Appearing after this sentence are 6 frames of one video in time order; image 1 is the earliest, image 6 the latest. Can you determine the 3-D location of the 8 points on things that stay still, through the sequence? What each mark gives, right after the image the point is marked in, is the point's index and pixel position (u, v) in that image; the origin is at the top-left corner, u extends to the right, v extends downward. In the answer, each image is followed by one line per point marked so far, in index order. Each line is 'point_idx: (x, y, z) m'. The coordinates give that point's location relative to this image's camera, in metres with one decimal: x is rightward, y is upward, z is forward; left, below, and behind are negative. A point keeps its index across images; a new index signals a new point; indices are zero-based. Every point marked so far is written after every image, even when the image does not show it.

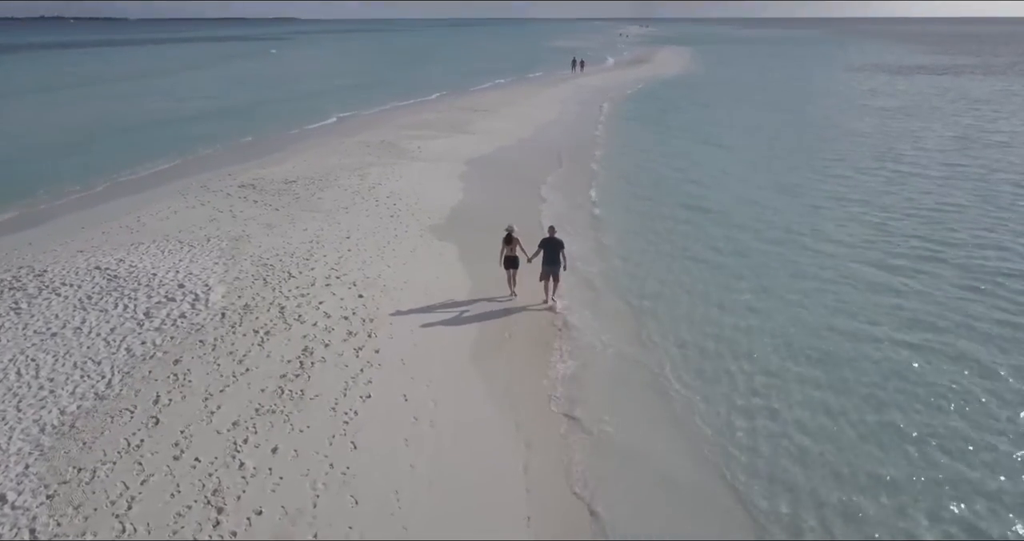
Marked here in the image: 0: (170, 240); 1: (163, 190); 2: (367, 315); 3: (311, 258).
0: (-5.9, +0.5, +12.9) m
1: (-8.3, +1.9, +17.9) m
2: (-2.0, -0.6, +10.6) m
3: (-3.3, +0.2, +12.4) m
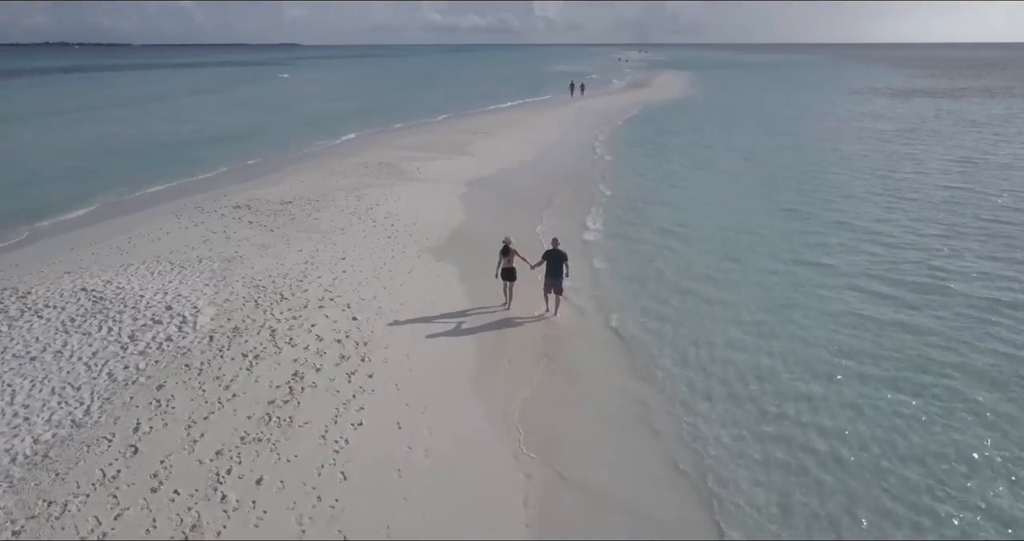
0: (-5.9, +0.2, +12.6) m
1: (-8.3, +1.4, +17.6) m
2: (-2.0, -0.9, +10.2) m
3: (-3.3, -0.1, +12.1) m
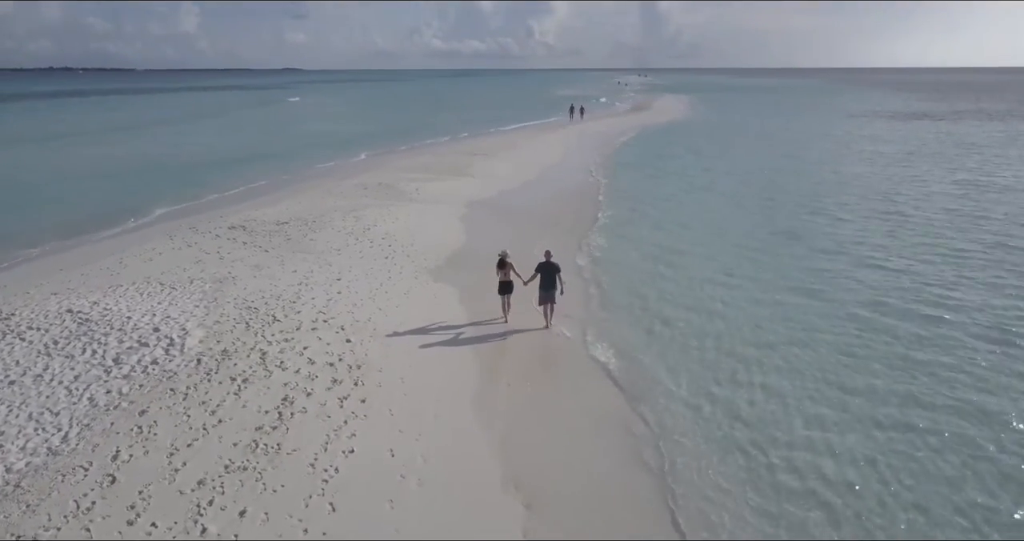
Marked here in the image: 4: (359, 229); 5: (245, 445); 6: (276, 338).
0: (-5.9, -0.2, +12.3) m
1: (-8.3, +0.9, +17.4) m
2: (-2.1, -1.2, +9.9) m
3: (-3.3, -0.5, +11.7) m
4: (-3.5, +1.0, +17.3) m
5: (-2.8, -1.8, +7.9) m
6: (-3.2, -0.9, +10.2) m
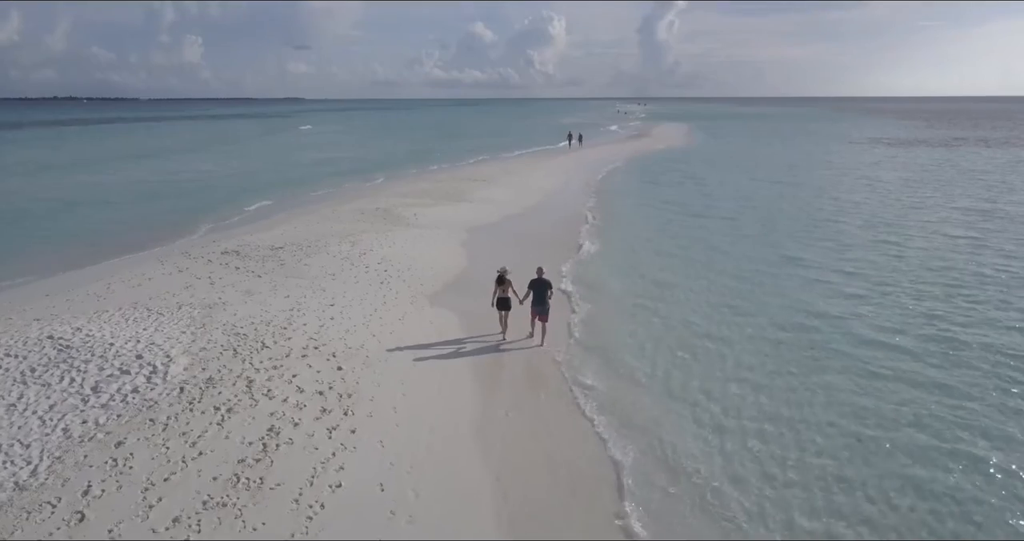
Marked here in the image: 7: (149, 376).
0: (-5.9, -0.6, +11.9) m
1: (-8.3, +0.3, +17.0) m
2: (-2.1, -1.5, +9.5) m
3: (-3.3, -0.9, +11.4) m
4: (-3.5, +0.4, +17.0) m
5: (-2.8, -2.0, +7.4) m
6: (-3.2, -1.2, +9.8) m
7: (-4.4, -1.3, +9.2) m
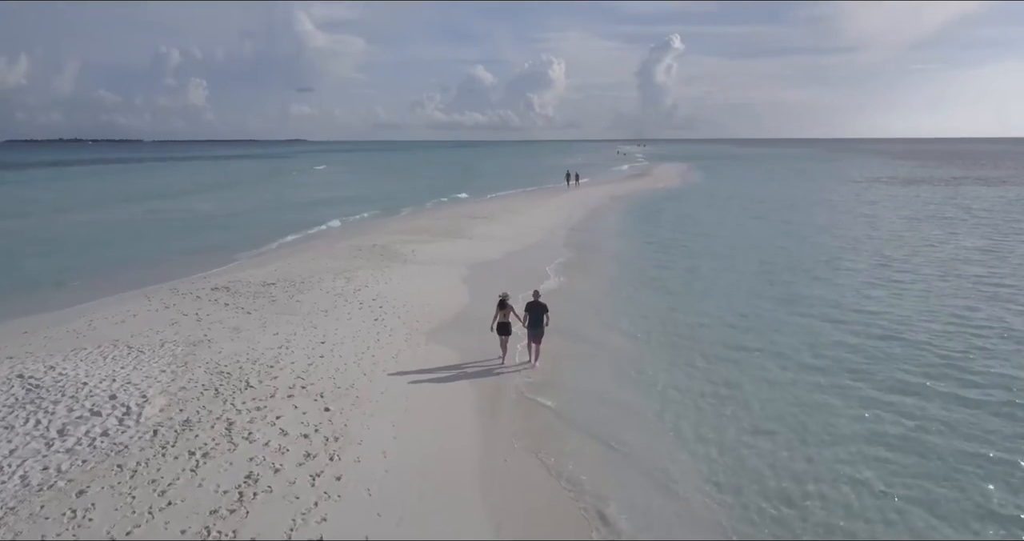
0: (-5.9, -1.1, +11.4) m
1: (-8.3, -0.5, +16.5) m
2: (-2.1, -1.9, +8.8) m
3: (-3.3, -1.4, +10.8) m
4: (-3.5, -0.4, +16.5) m
5: (-2.8, -2.3, +6.8) m
6: (-3.2, -1.6, +9.2) m
7: (-4.4, -1.7, +8.6) m
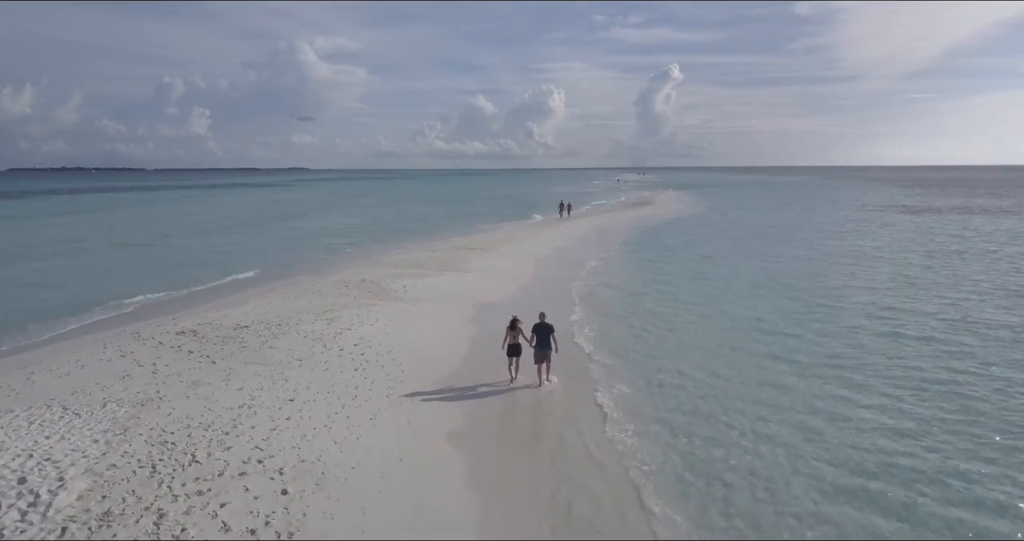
0: (-5.9, -1.8, +9.8) m
1: (-8.3, -1.3, +15.0) m
2: (-2.1, -2.4, +7.3) m
3: (-3.4, -2.0, +9.2) m
4: (-3.6, -1.2, +15.0) m
5: (-2.8, -2.8, +5.2) m
6: (-3.3, -2.2, +7.7) m
7: (-4.5, -2.2, +7.1) m
